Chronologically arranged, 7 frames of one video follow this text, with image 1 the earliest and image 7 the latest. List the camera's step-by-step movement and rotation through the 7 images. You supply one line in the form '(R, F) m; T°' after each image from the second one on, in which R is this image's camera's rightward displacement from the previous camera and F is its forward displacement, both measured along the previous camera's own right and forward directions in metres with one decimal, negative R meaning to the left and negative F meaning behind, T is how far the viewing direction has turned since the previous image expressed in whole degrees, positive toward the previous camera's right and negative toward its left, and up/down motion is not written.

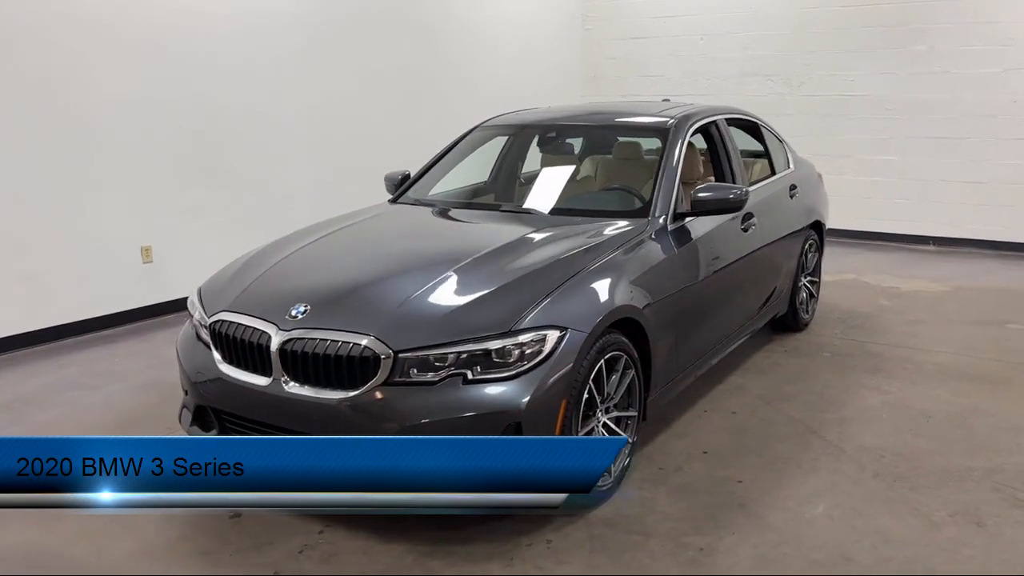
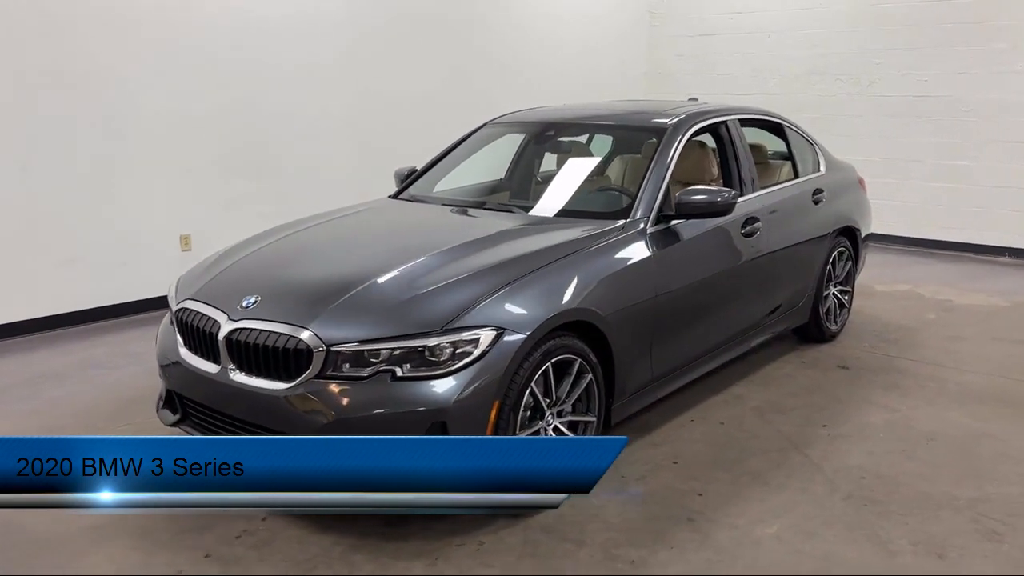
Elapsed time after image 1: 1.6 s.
(+0.5, 0.0) m; -7°
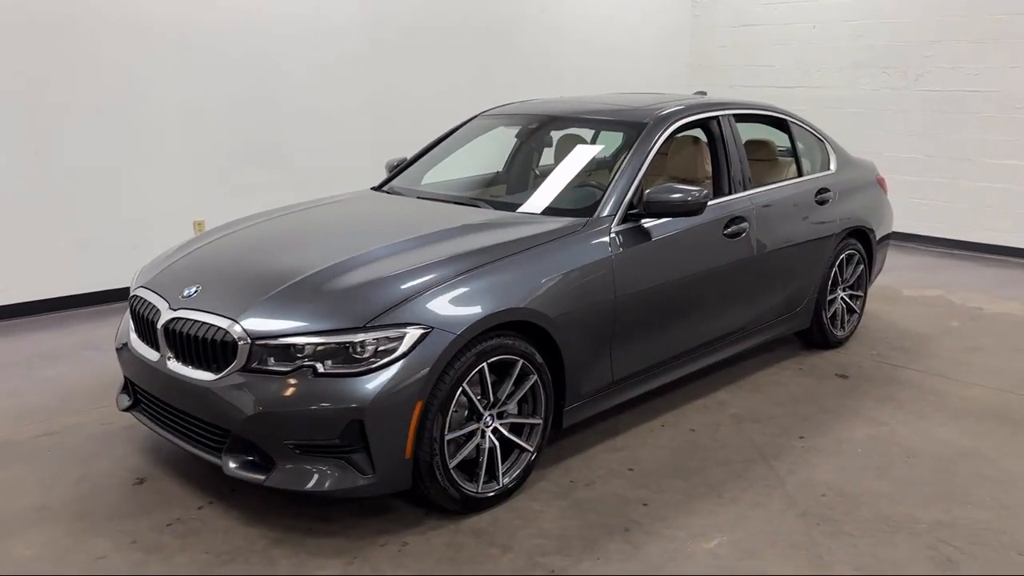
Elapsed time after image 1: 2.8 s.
(+0.4, +0.1) m; -5°
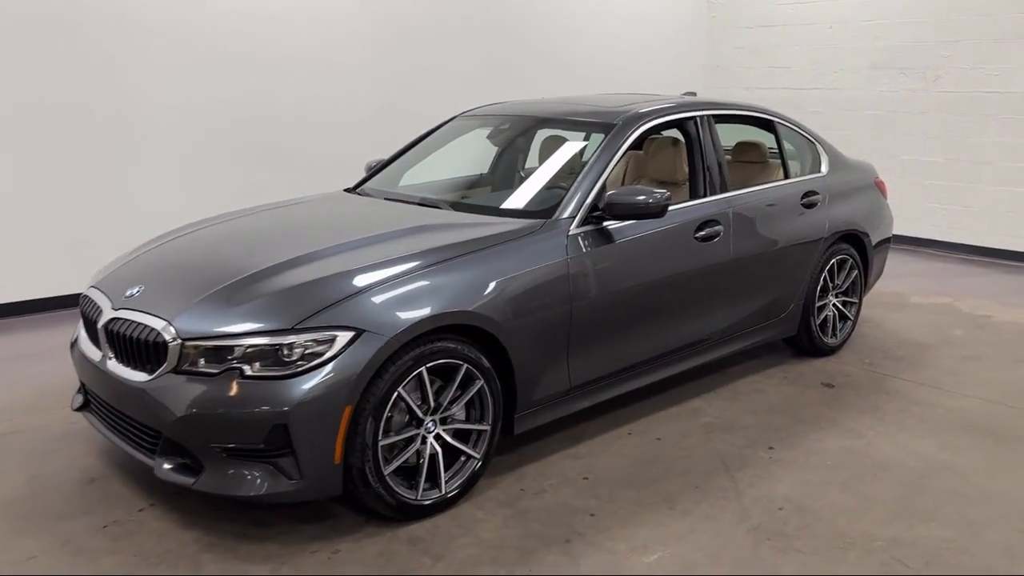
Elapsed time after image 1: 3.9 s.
(+0.3, +0.1) m; -3°
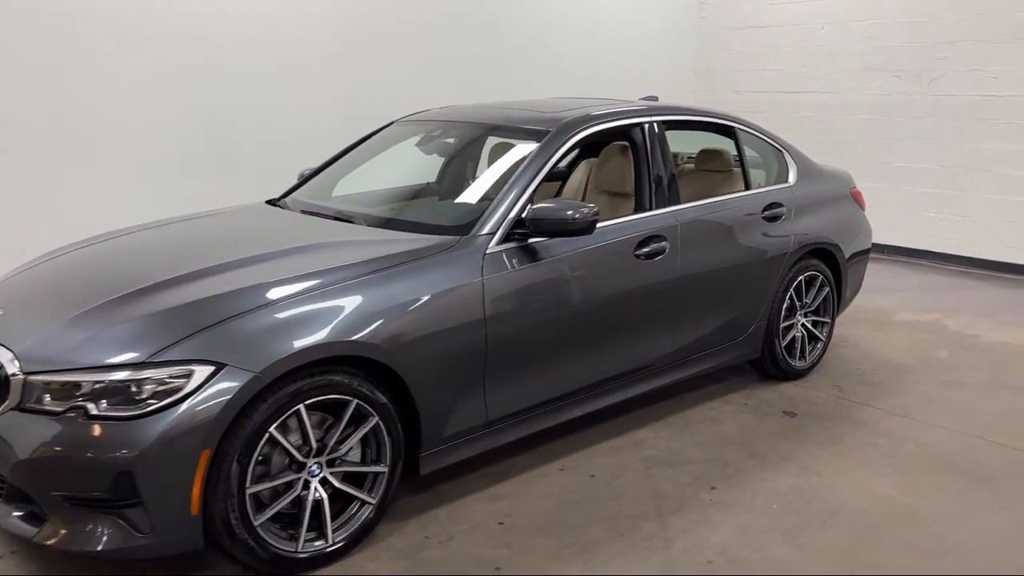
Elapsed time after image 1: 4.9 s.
(+0.3, +0.3) m; -1°
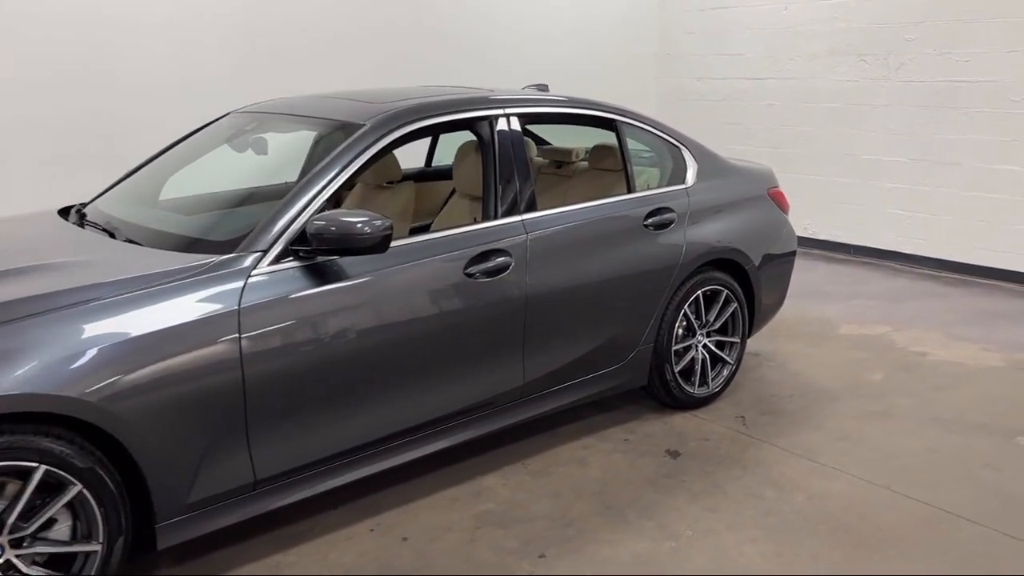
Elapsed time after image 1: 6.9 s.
(+0.6, +0.5) m; -1°
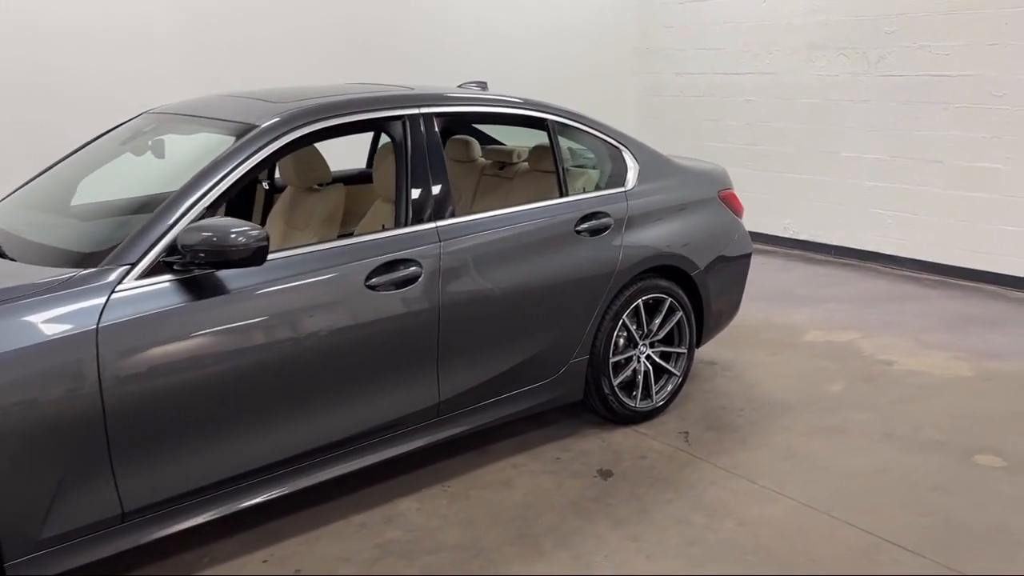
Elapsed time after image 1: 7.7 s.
(+0.3, +0.2) m; -1°
